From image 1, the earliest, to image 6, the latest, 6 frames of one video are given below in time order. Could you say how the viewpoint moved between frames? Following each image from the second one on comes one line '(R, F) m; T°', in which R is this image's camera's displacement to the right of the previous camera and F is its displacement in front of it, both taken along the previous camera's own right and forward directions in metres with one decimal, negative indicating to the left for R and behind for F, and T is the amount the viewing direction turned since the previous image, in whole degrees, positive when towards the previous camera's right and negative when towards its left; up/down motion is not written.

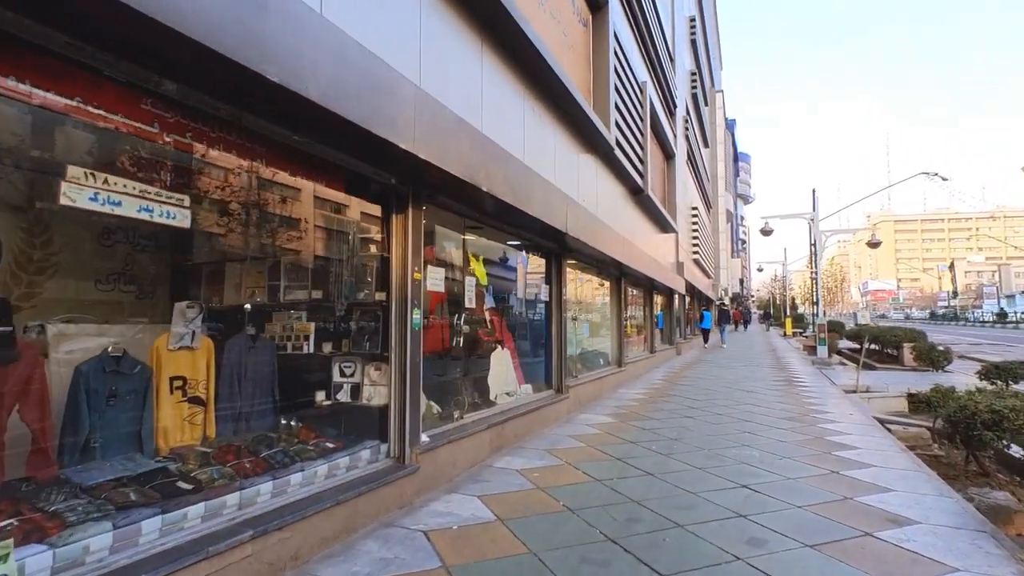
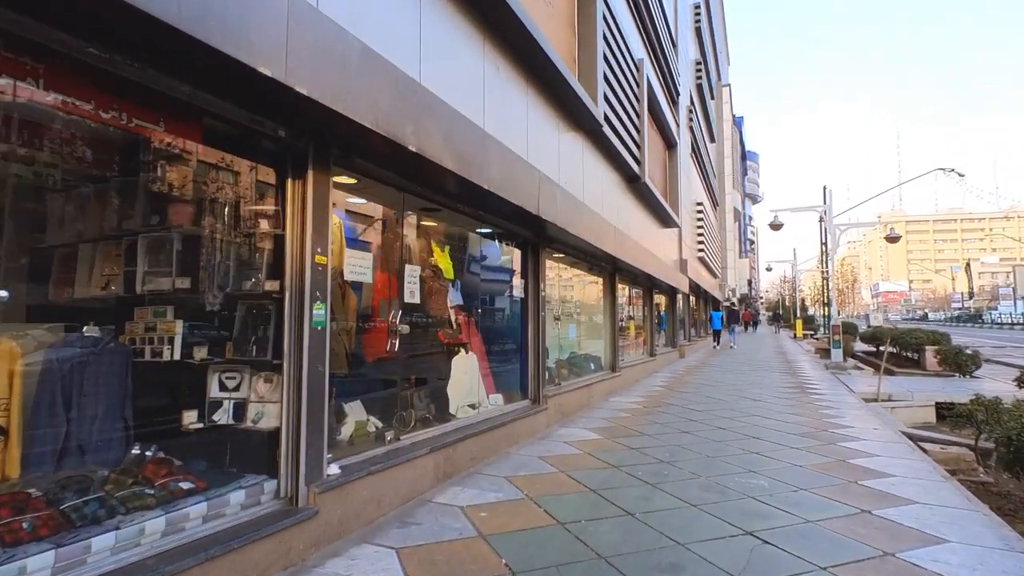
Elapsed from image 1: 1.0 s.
(+0.5, +1.1) m; -1°
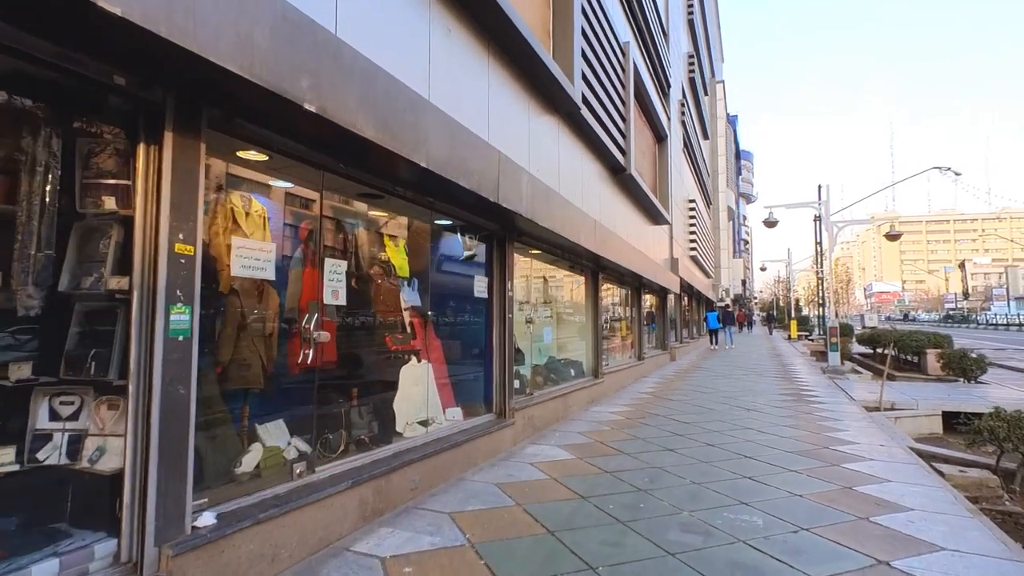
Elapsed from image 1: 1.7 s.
(+0.4, +0.8) m; +1°
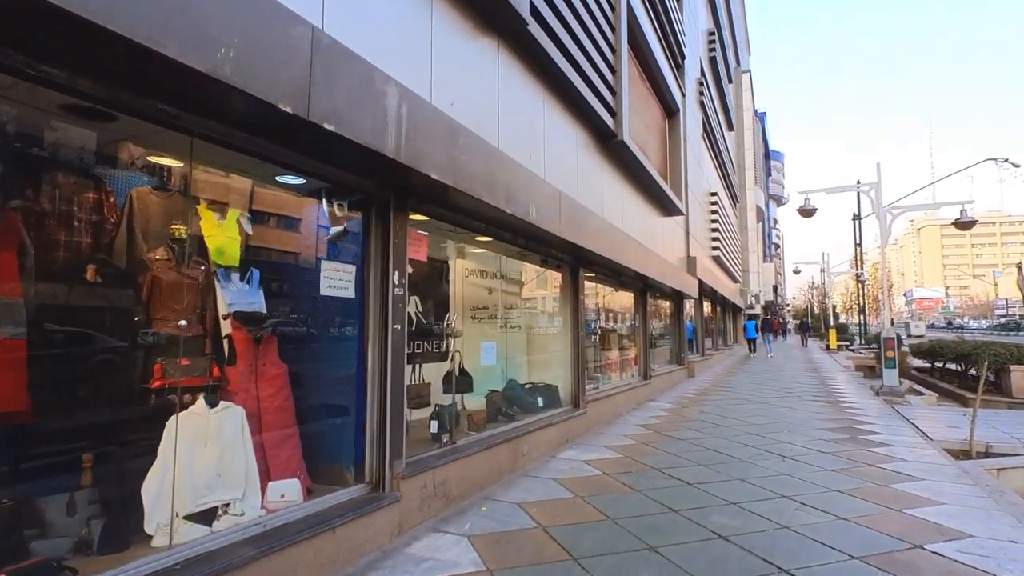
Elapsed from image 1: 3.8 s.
(+1.0, +2.3) m; -3°
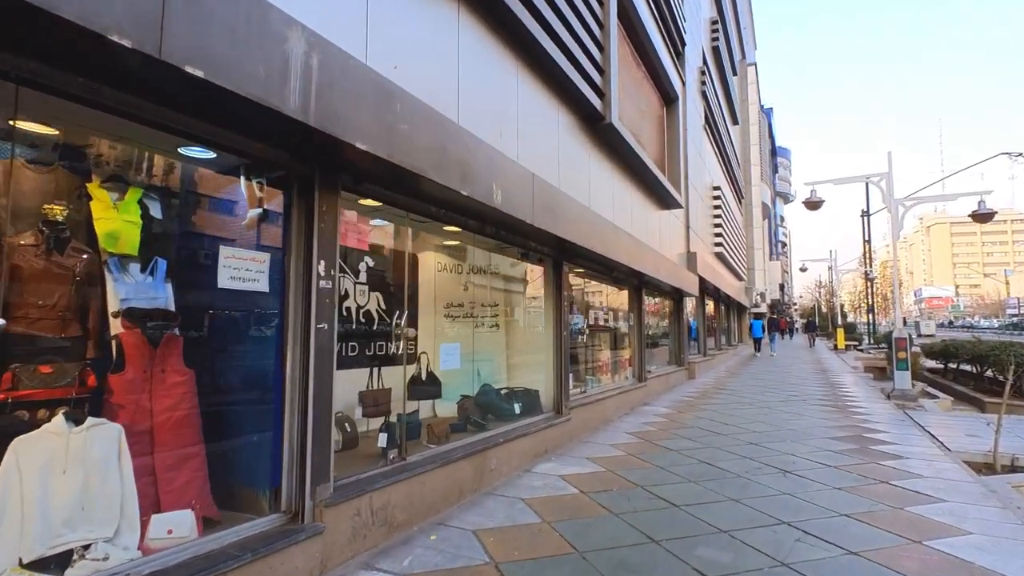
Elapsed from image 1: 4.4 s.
(+0.4, +0.6) m; -1°
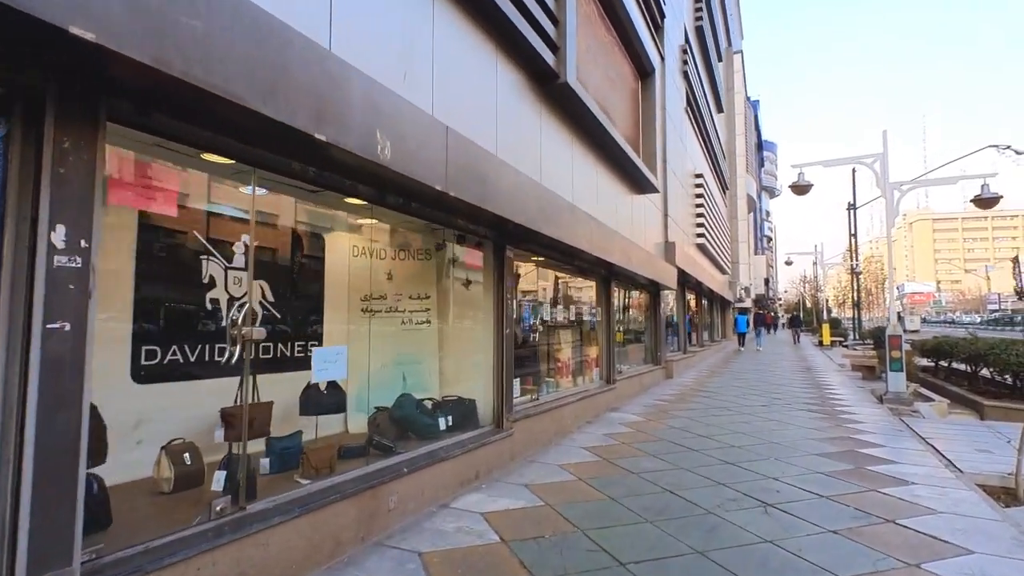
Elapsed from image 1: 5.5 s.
(+0.6, +1.1) m; +1°
